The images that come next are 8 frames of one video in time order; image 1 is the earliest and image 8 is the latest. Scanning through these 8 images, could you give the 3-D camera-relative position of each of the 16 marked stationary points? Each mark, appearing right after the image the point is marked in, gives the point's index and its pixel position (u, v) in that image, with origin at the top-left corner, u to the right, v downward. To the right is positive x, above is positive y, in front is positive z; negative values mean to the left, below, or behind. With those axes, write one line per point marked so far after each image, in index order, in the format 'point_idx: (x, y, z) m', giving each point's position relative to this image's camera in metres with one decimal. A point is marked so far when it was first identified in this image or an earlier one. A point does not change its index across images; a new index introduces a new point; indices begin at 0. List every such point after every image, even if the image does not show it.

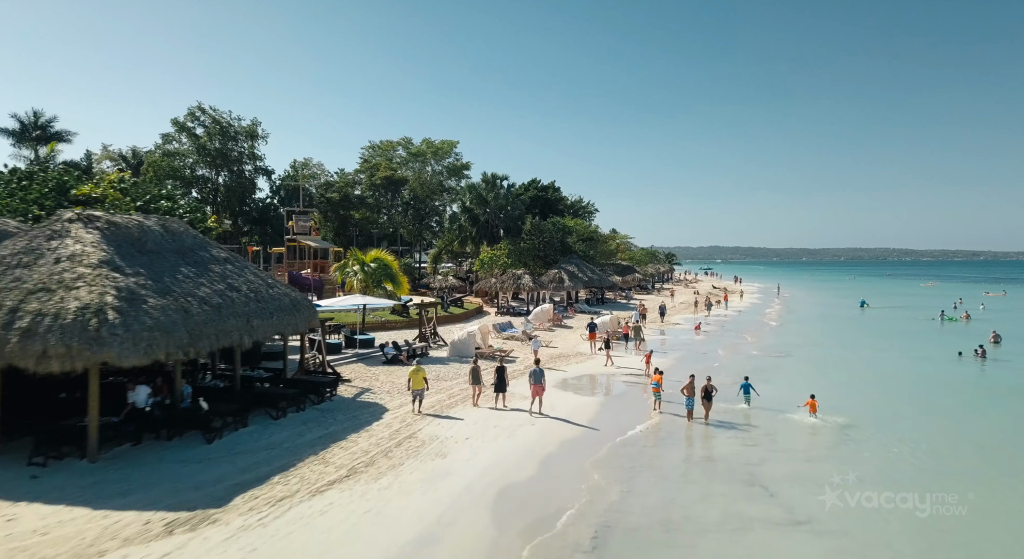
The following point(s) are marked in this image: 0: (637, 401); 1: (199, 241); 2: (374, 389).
0: (+3.4, -3.4, +16.7) m
1: (-7.0, +0.8, +13.7) m
2: (-3.7, -2.9, +16.1) m
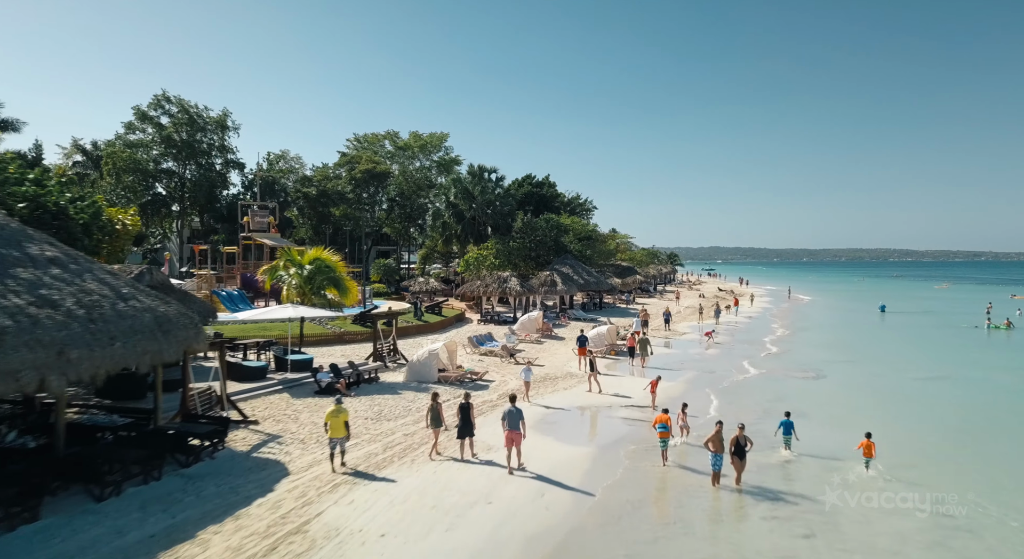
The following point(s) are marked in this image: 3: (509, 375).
0: (+2.7, -3.5, +12.6) m
1: (-7.8, +0.7, +9.5) m
2: (-4.4, -3.1, +11.9) m
3: (-0.1, -3.1, +19.4) m
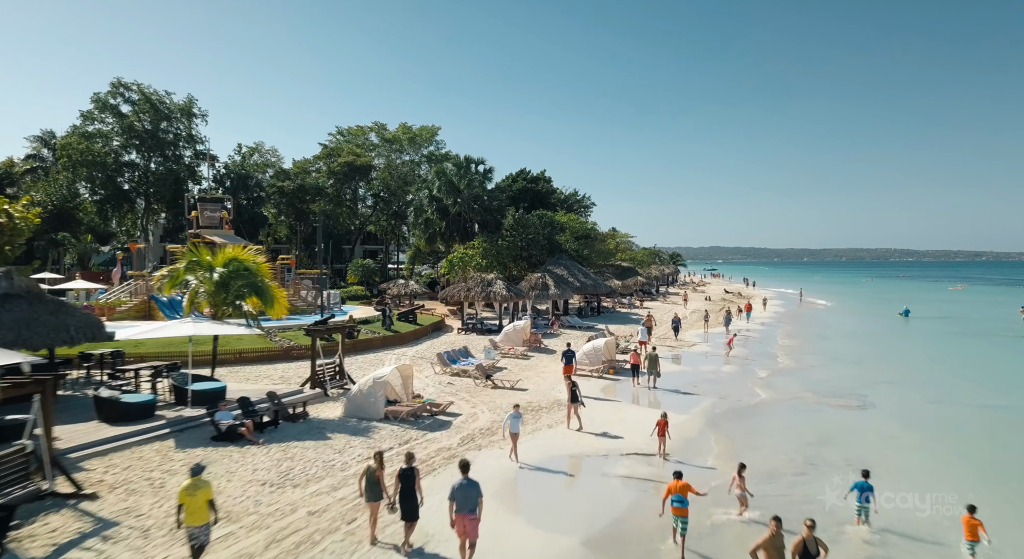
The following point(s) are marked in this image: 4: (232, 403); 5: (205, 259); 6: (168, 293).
0: (+2.0, -3.7, +8.7) m
1: (-8.5, +0.5, +5.6) m
2: (-5.1, -3.2, +8.1) m
3: (-0.8, -3.2, +15.5) m
4: (-5.8, -2.6, +12.6) m
5: (-7.0, +0.5, +14.0) m
6: (-7.8, -0.3, +13.8) m
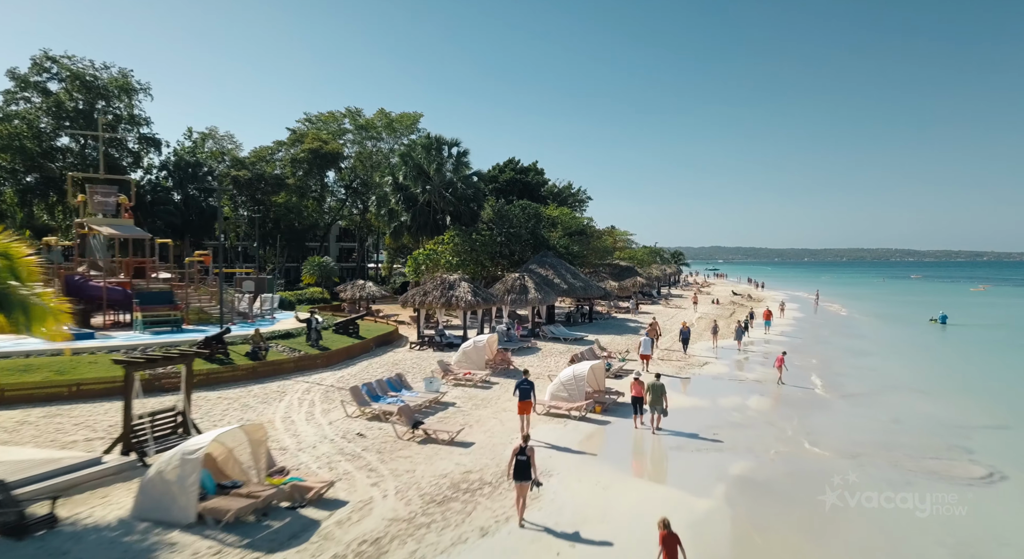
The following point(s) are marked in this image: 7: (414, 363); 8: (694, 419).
0: (+0.8, -3.7, +3.1) m
1: (-9.7, +0.5, 0.0) m
2: (-6.3, -3.3, +2.5) m
3: (-2.0, -3.2, +9.9) m
4: (-7.0, -2.6, +7.0) m
5: (-8.3, +0.5, +8.4) m
6: (-9.0, -0.4, +8.2) m
7: (-3.0, -2.6, +18.8) m
8: (+4.5, -3.4, +14.9) m
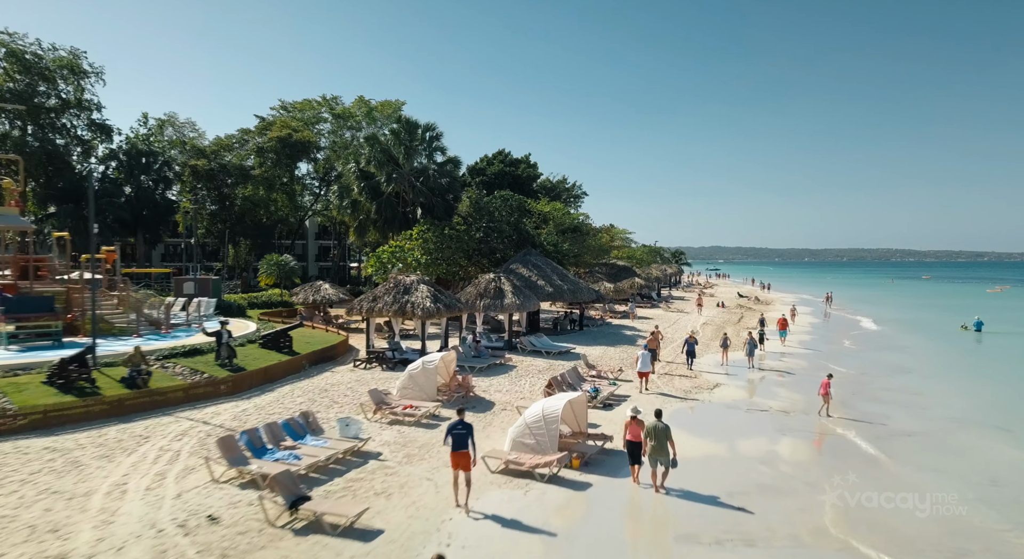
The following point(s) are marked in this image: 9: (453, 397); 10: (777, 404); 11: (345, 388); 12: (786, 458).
0: (-0.2, -3.8, -0.9) m
1: (-10.7, +0.4, -4.0) m
2: (-7.3, -3.3, -1.6) m
3: (-3.0, -3.3, +5.9) m
4: (-8.0, -2.7, +3.0) m
5: (-9.2, +0.4, +4.3) m
6: (-9.9, -0.4, +4.1) m
7: (-4.0, -2.7, +14.8) m
8: (+3.5, -3.5, +10.9) m
9: (-1.4, -2.8, +14.7) m
10: (+7.0, -3.3, +15.9) m
11: (-4.2, -2.7, +15.3) m
12: (+5.2, -3.4, +11.7) m
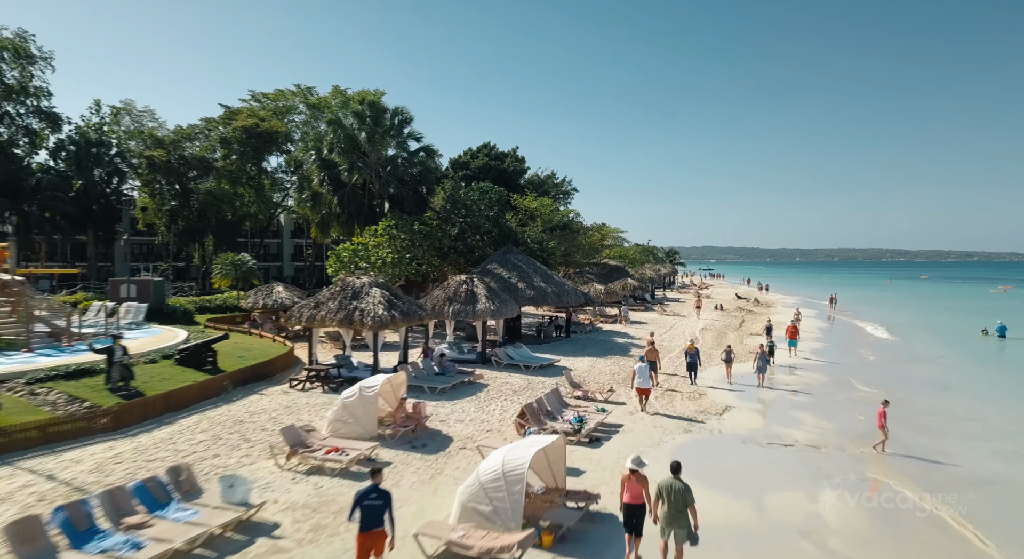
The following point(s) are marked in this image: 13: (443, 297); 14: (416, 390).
0: (-0.7, -3.9, -4.0) m
1: (-11.2, +0.4, -7.2) m
2: (-7.8, -3.4, -4.7) m
3: (-3.6, -3.4, +2.8) m
4: (-8.5, -2.7, -0.2) m
5: (-9.8, +0.3, +1.2) m
6: (-10.5, -0.5, +0.9) m
7: (-4.7, -2.8, +11.7) m
8: (+2.8, -3.6, +7.8) m
9: (-2.2, -2.9, +11.6) m
10: (+6.2, -3.3, +13.0) m
11: (-4.9, -2.7, +12.2) m
12: (+4.6, -3.5, +8.7) m
13: (-2.2, -0.5, +19.6) m
14: (-2.4, -2.8, +15.4) m
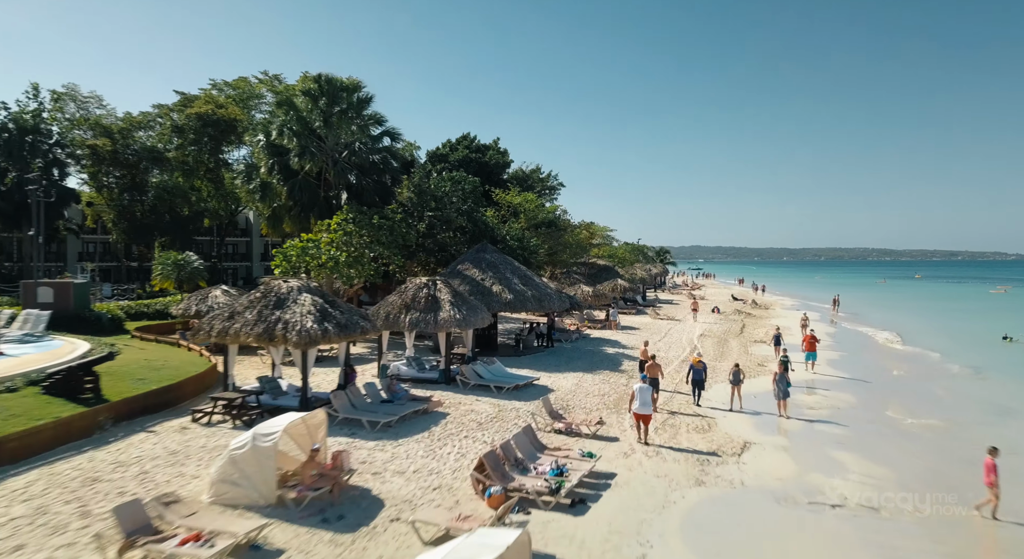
0: (-1.1, -3.9, -7.2) m
1: (-11.5, +0.3, -10.6) m
2: (-8.2, -3.5, -8.0) m
3: (-4.1, -3.5, -0.5) m
4: (-9.0, -2.8, -3.5) m
5: (-10.3, +0.2, -2.2) m
6: (-11.0, -0.6, -2.4) m
7: (-5.4, -2.8, +8.4) m
8: (+2.3, -3.6, +4.7) m
9: (-2.8, -3.0, +8.4) m
10: (+5.6, -3.4, +9.9) m
11: (-5.6, -2.8, +8.9) m
12: (+4.0, -3.6, +5.6) m
13: (-3.0, -0.6, +16.4) m
14: (-3.2, -2.9, +12.2) m
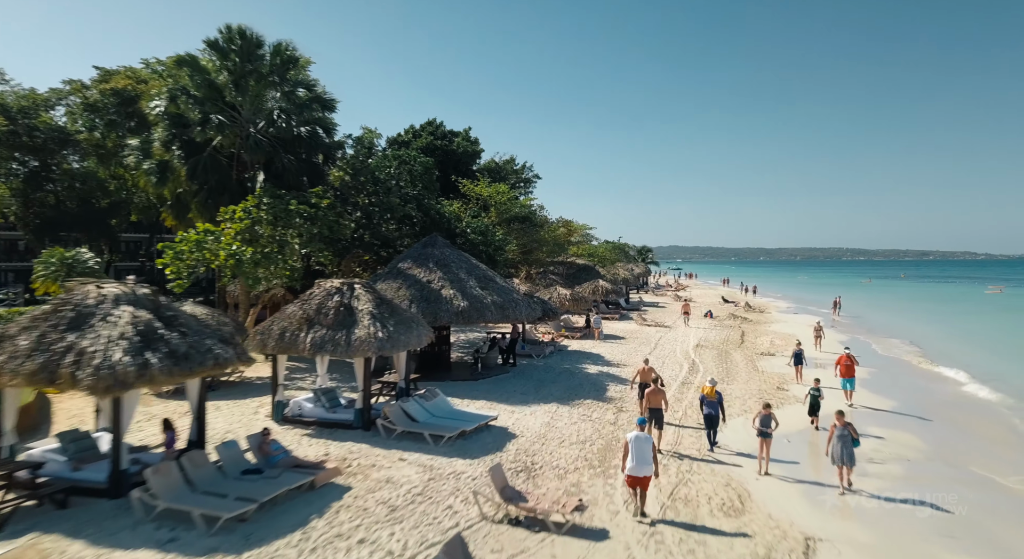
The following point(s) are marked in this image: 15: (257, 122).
0: (-1.3, -4.0, -11.7) m
1: (-11.6, +0.2, -15.4) m
2: (-8.4, -3.5, -12.8) m
3: (-4.6, -3.5, -5.1) m
4: (-9.3, -2.9, -8.3) m
5: (-10.7, +0.2, -7.0) m
6: (-11.4, -0.7, -7.3) m
7: (-6.2, -2.9, +3.8) m
8: (+1.6, -3.7, +0.3) m
9: (-3.6, -3.0, +3.8) m
10: (+4.7, -3.4, +5.6) m
11: (-6.4, -2.9, +4.3) m
12: (+3.3, -3.6, +1.3) m
13: (-4.0, -0.7, +11.8) m
14: (-4.0, -2.9, +7.6) m
15: (-8.0, +5.0, +19.1) m
